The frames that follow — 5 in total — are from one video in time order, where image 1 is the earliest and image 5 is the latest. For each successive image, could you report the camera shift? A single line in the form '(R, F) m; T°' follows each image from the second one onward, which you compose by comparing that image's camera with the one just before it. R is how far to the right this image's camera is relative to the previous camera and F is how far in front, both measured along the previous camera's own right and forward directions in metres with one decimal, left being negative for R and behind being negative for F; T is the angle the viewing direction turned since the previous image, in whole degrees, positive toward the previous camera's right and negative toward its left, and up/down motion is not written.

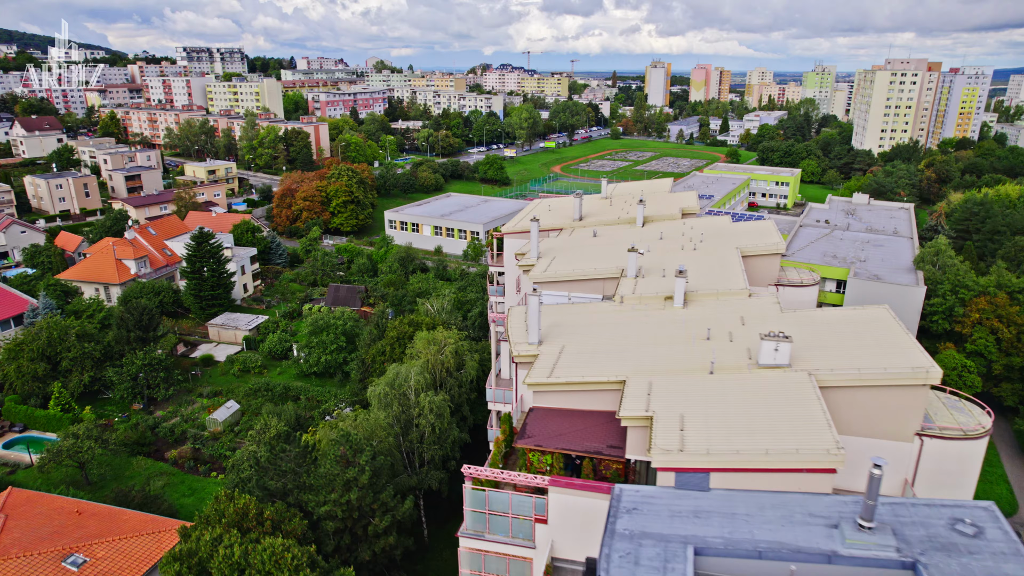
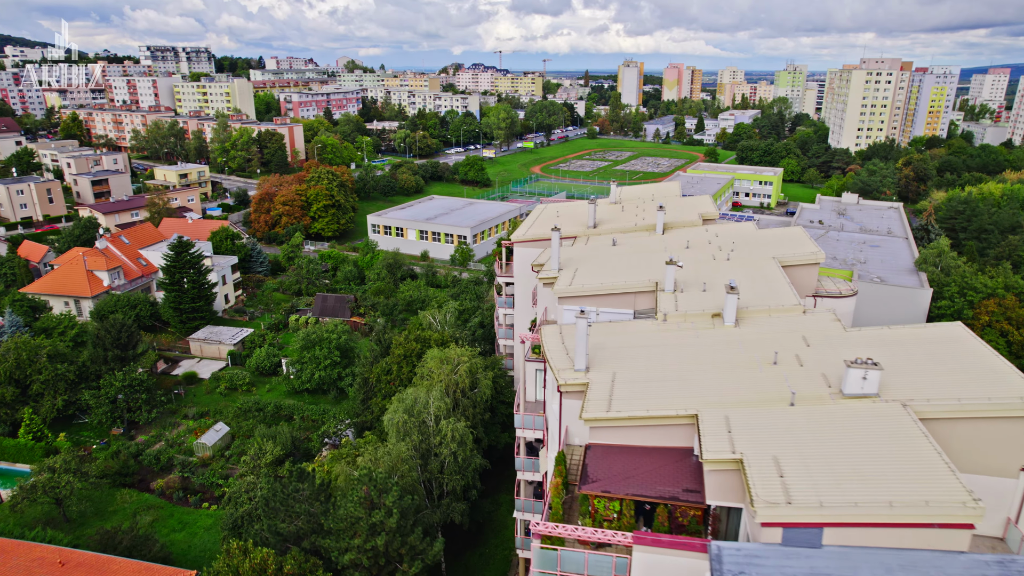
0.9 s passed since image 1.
(-1.2, +1.1) m; +2°
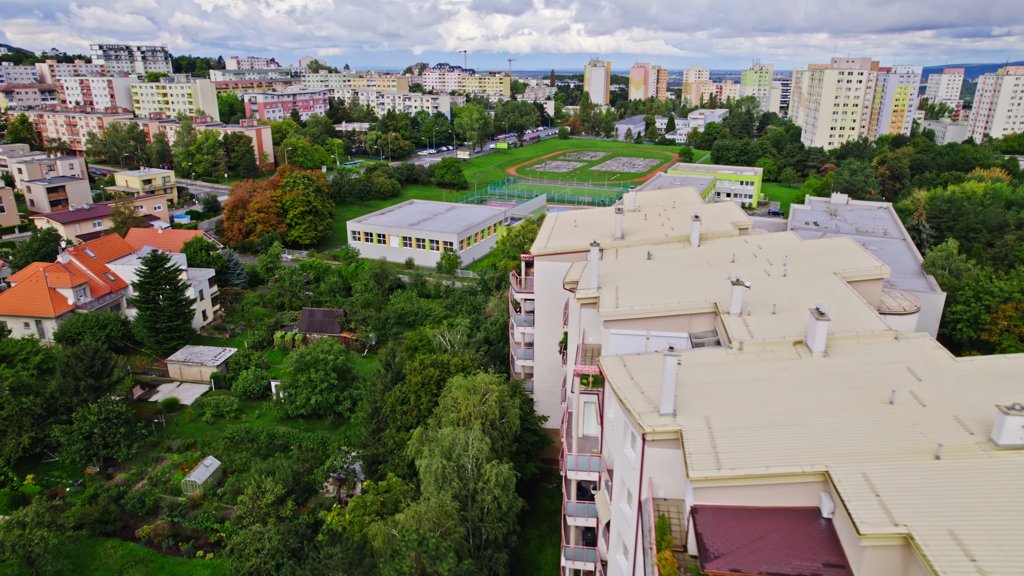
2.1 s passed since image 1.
(-1.5, +1.5) m; +3°
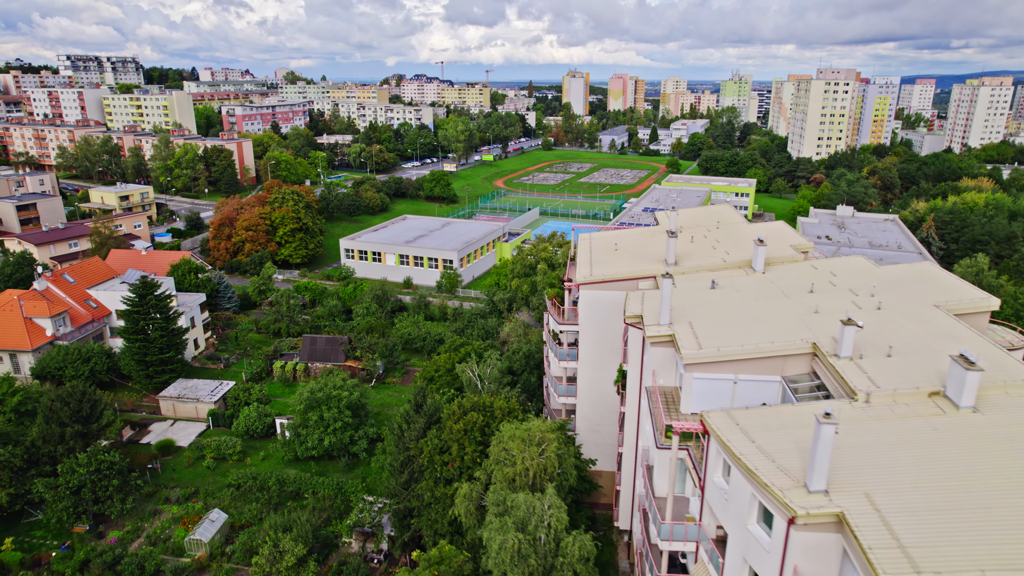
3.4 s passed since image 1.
(-1.7, +1.7) m; +2°
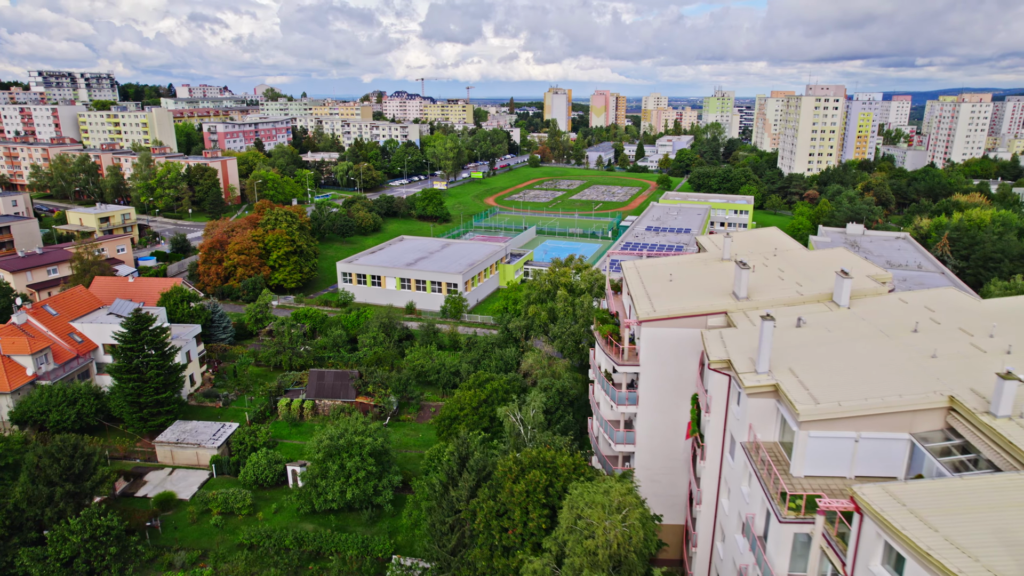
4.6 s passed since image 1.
(-1.7, +1.7) m; +2°
